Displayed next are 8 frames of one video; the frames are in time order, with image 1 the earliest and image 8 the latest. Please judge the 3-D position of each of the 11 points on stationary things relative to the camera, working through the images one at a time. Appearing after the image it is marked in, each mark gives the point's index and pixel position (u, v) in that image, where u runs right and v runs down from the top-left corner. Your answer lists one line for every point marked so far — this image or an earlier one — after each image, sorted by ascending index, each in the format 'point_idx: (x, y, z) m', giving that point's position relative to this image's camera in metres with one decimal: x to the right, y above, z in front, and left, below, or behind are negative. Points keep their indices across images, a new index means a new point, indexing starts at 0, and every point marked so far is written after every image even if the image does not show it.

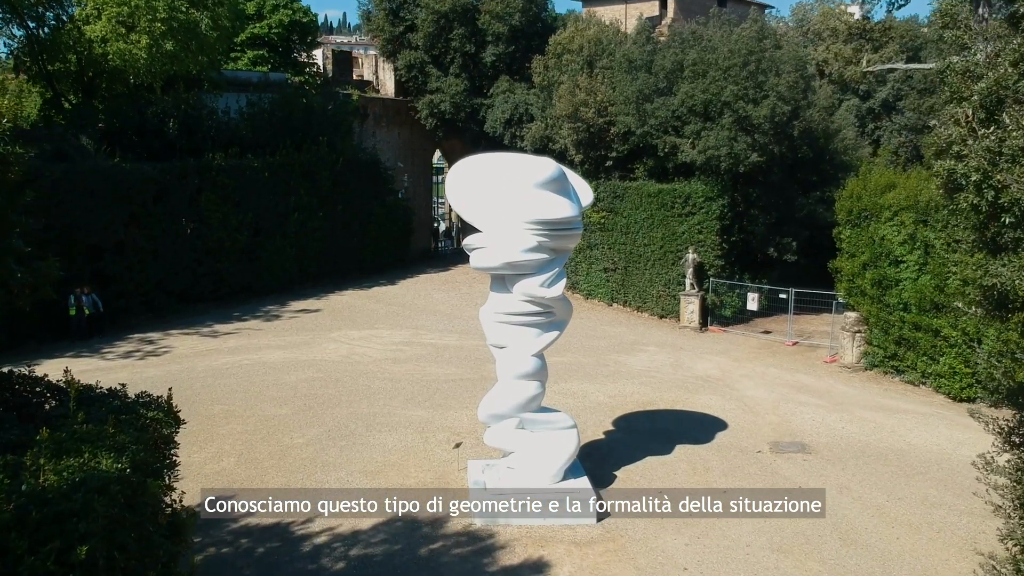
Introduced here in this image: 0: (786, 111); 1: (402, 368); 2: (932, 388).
0: (+4.5, +2.8, +19.4) m
1: (-1.5, -1.1, +16.6) m
2: (+5.6, -1.3, +15.9) m
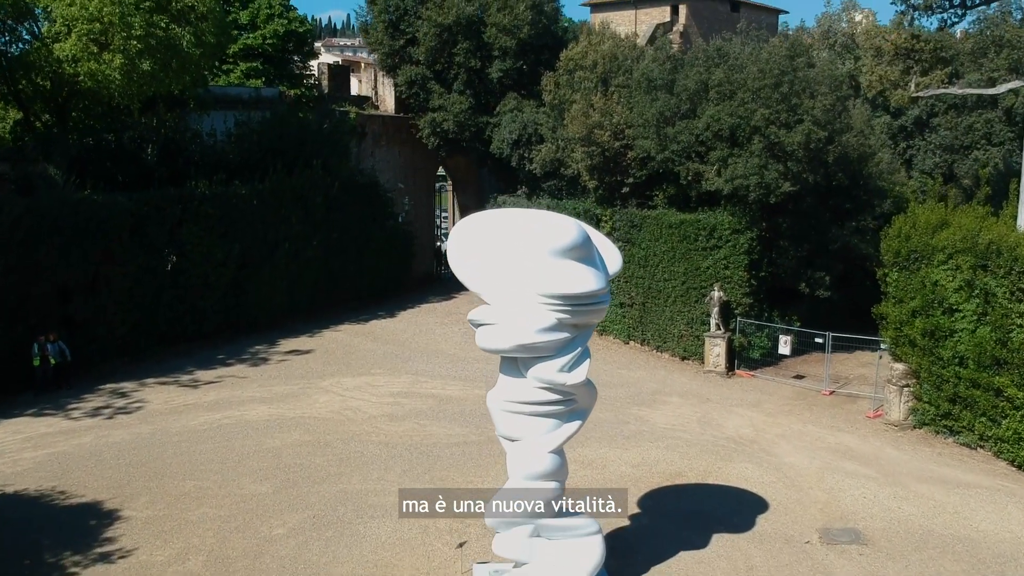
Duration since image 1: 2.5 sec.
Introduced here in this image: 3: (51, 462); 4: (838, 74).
0: (+4.6, +2.2, +17.7) m
1: (-1.4, -1.7, +14.9) m
2: (+5.7, -2.0, +14.2) m
3: (-5.0, -1.9, +13.0) m
4: (+5.0, +3.3, +18.4) m
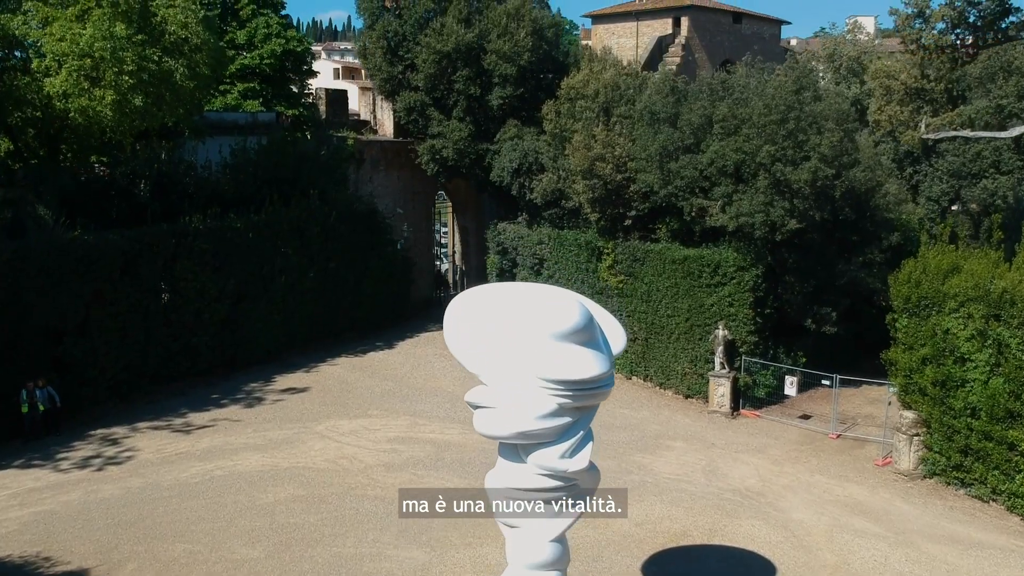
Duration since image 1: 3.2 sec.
0: (+4.6, +1.6, +17.3) m
1: (-1.4, -2.3, +14.5) m
2: (+5.7, -2.5, +13.8) m
3: (-5.0, -2.5, +12.6) m
4: (+5.0, +2.7, +18.0) m
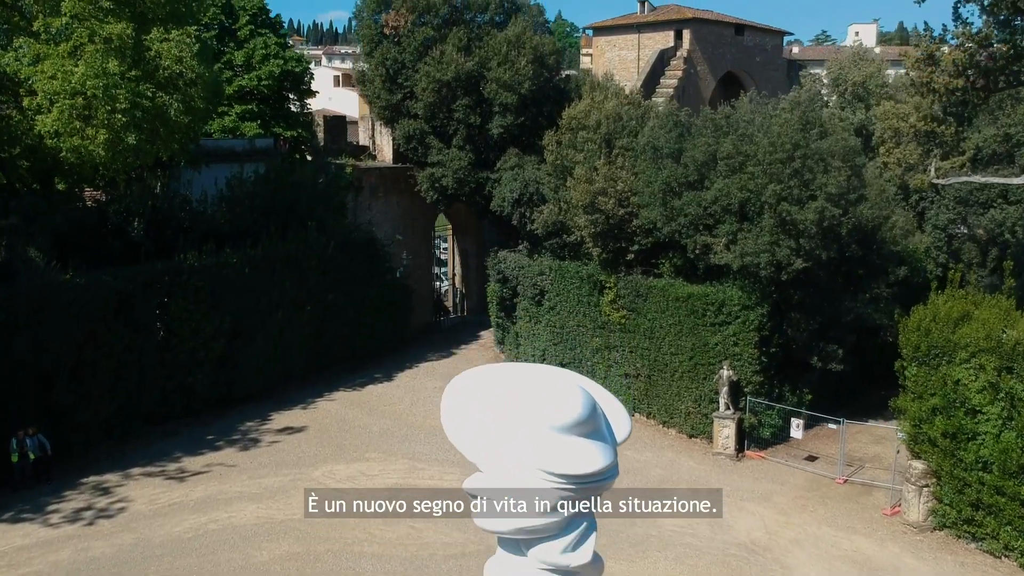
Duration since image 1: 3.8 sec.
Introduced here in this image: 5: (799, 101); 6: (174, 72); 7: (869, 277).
0: (+4.6, +1.0, +17.0) m
1: (-1.4, -2.9, +14.2) m
2: (+5.7, -3.1, +13.5) m
3: (-5.0, -3.1, +12.3) m
4: (+5.0, +2.1, +17.7) m
5: (+4.2, +2.8, +17.7) m
6: (-5.0, +3.2, +17.9) m
7: (+5.8, +0.2, +19.6) m
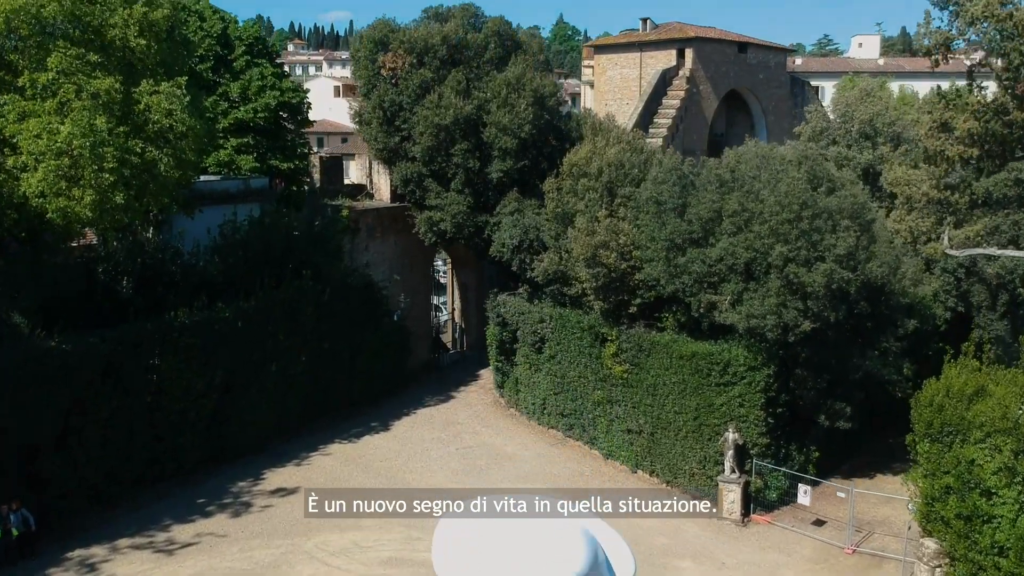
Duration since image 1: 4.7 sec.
0: (+4.6, +0.2, +16.5) m
1: (-1.4, -3.8, +13.7) m
2: (+5.7, -4.0, +13.0) m
3: (-5.0, -3.9, +11.8) m
4: (+5.0, +1.3, +17.2) m
5: (+4.2, +1.9, +17.2) m
6: (-5.0, +2.4, +17.4) m
7: (+5.8, -0.7, +19.1) m
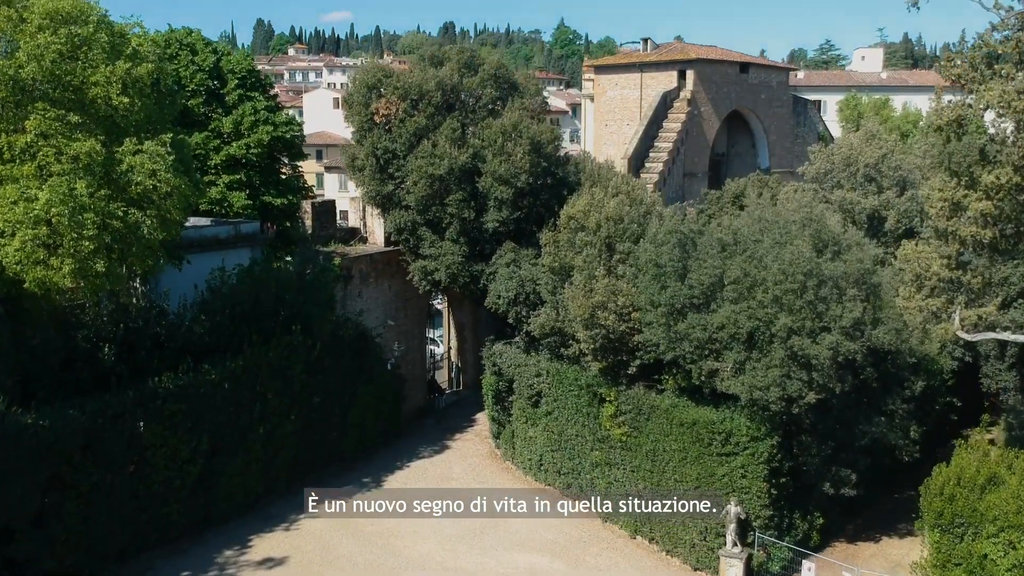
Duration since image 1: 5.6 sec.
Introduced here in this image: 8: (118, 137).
0: (+4.5, -0.8, +15.9) m
1: (-1.5, -4.7, +13.1) m
2: (+5.6, -4.9, +12.4) m
3: (-5.1, -4.9, +11.3) m
4: (+4.9, +0.3, +16.6) m
5: (+4.2, +0.9, +16.6) m
6: (-5.1, +1.4, +16.9) m
7: (+5.8, -1.6, +18.5) m
8: (-5.7, +2.2, +17.3) m
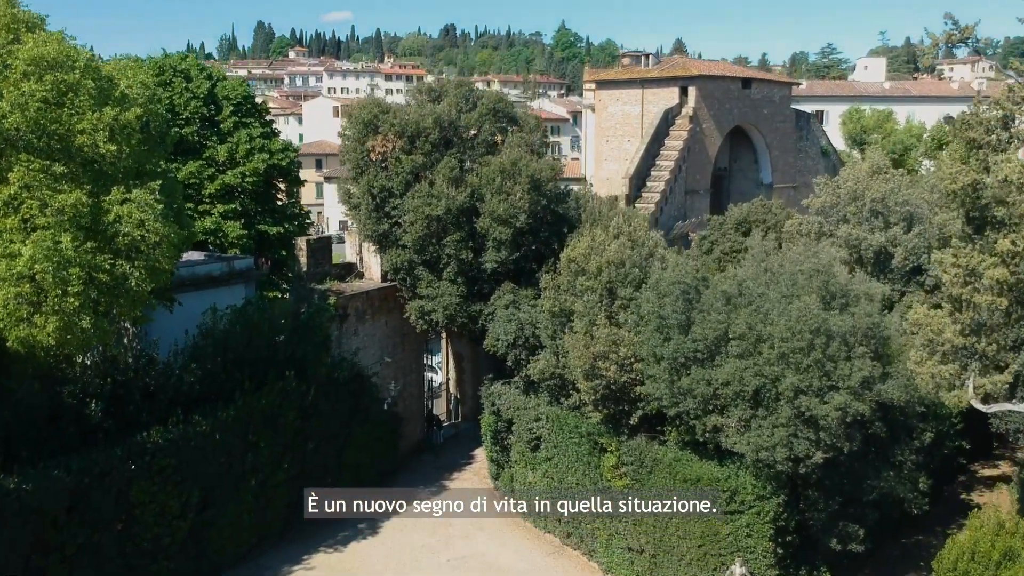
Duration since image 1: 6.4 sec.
0: (+4.5, -1.5, +15.5) m
1: (-1.5, -5.4, +12.7) m
2: (+5.6, -5.7, +12.0) m
3: (-5.1, -5.6, +10.8) m
4: (+4.9, -0.4, +16.2) m
5: (+4.1, +0.2, +16.1) m
6: (-5.1, +0.7, +16.4) m
7: (+5.7, -2.4, +18.1) m
8: (-5.7, +1.4, +16.8) m
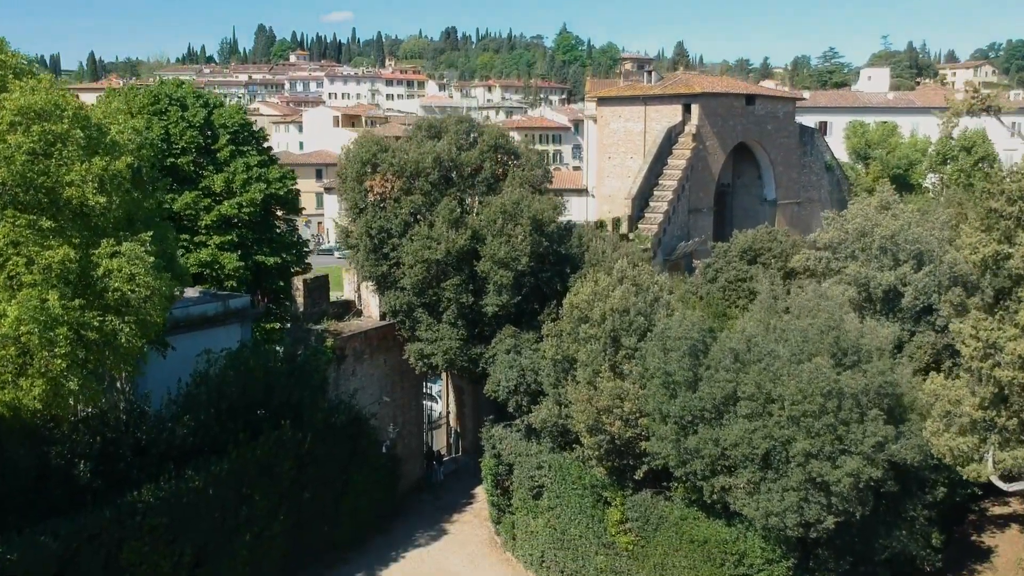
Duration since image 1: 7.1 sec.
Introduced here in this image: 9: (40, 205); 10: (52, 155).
0: (+4.5, -2.3, +15.0) m
1: (-1.5, -6.2, +12.2) m
2: (+5.6, -6.4, +11.5) m
3: (-5.1, -6.3, +10.3) m
4: (+4.9, -1.2, +15.7) m
5: (+4.2, -0.6, +15.6) m
6: (-5.1, -0.1, +15.9) m
7: (+5.8, -3.1, +17.6) m
8: (-5.7, +0.7, +16.3) m
9: (-6.1, +1.1, +15.5) m
10: (-6.0, +1.7, +15.7) m
